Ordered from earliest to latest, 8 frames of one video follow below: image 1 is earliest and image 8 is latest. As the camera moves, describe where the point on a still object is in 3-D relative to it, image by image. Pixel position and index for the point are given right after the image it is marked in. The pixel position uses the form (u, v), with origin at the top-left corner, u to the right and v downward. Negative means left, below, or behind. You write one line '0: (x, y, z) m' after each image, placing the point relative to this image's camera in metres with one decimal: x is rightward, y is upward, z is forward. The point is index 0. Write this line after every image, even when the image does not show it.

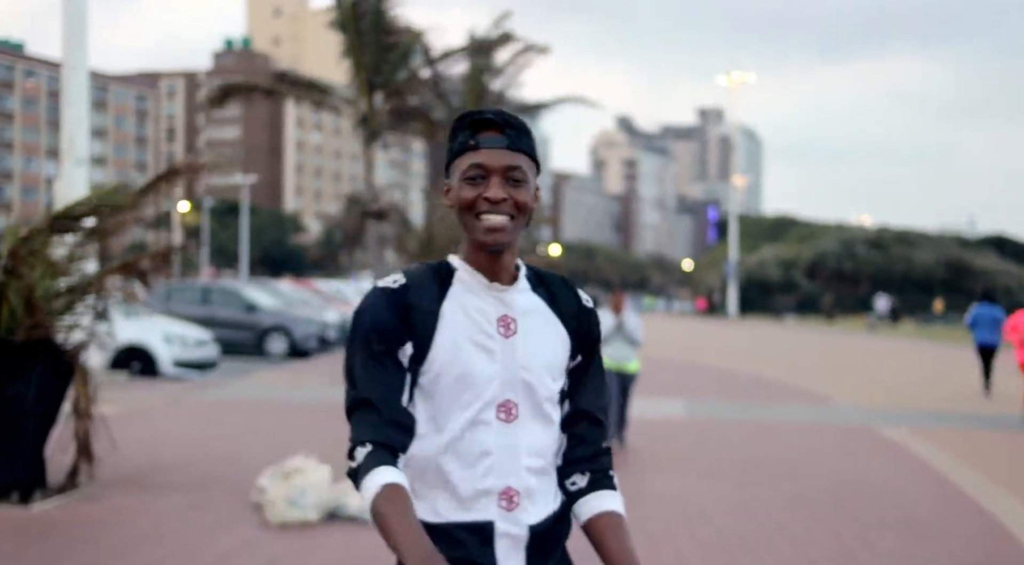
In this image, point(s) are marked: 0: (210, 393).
0: (-3.5, -1.3, +12.7) m
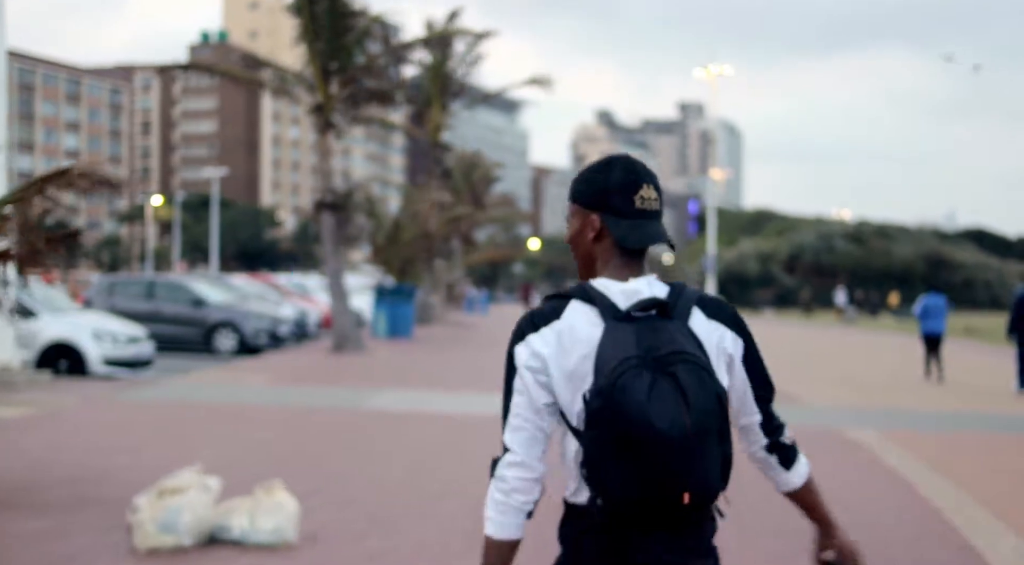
0: (-4.0, -1.2, +12.0) m
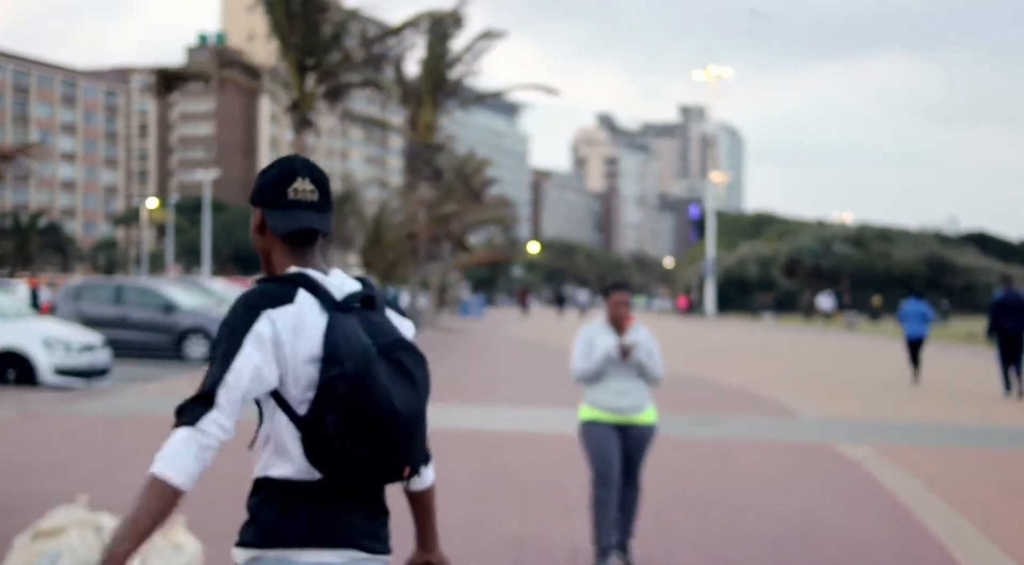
0: (-4.2, -1.2, +11.3) m
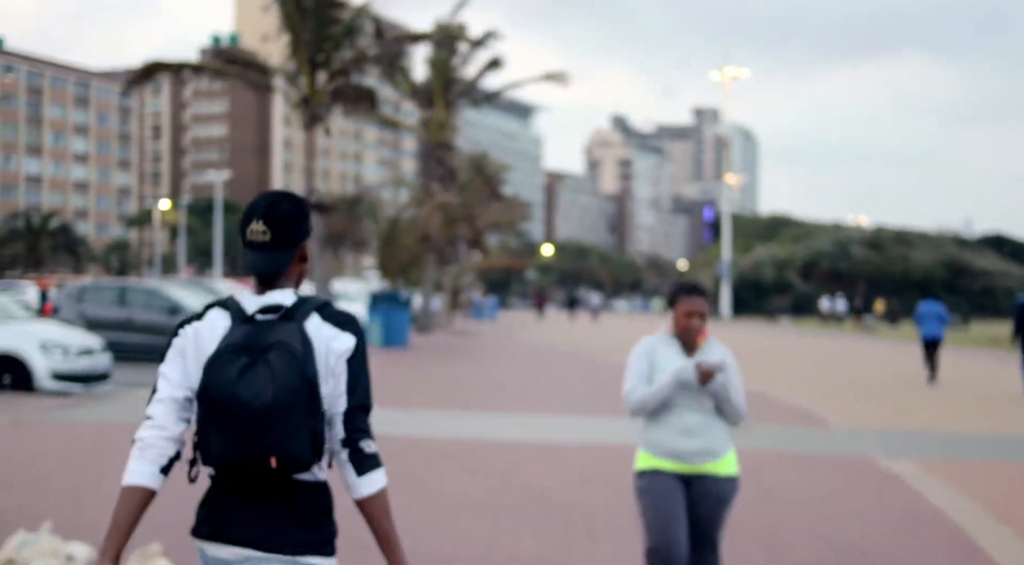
0: (-4.1, -1.2, +10.8) m
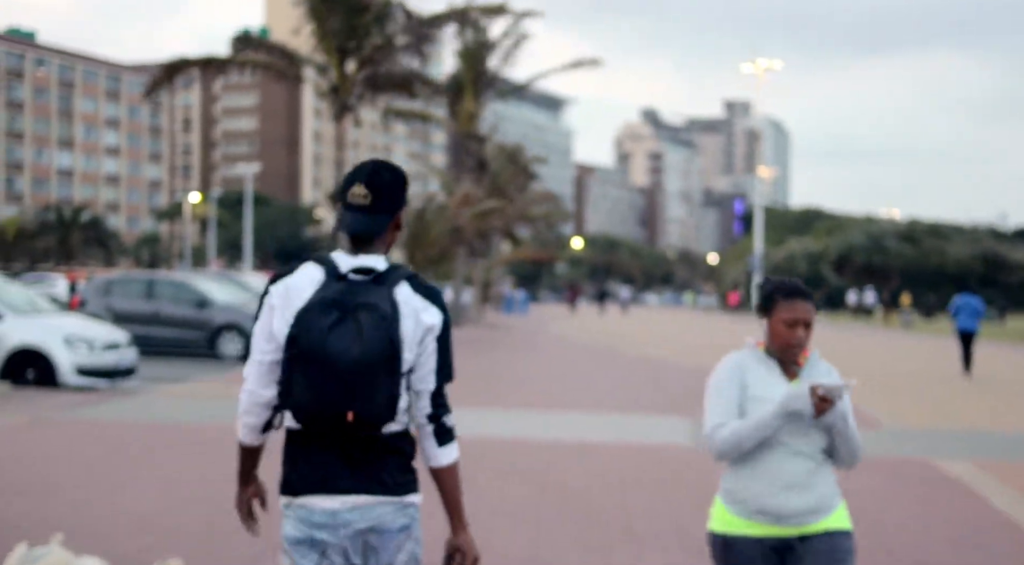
0: (-3.7, -1.2, +10.5) m
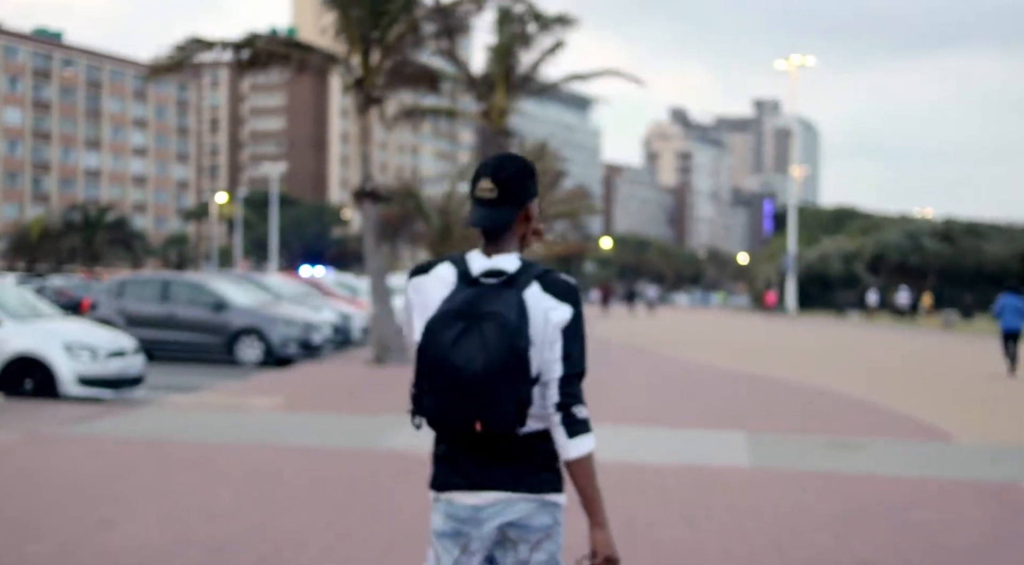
0: (-3.4, -1.2, +9.7) m
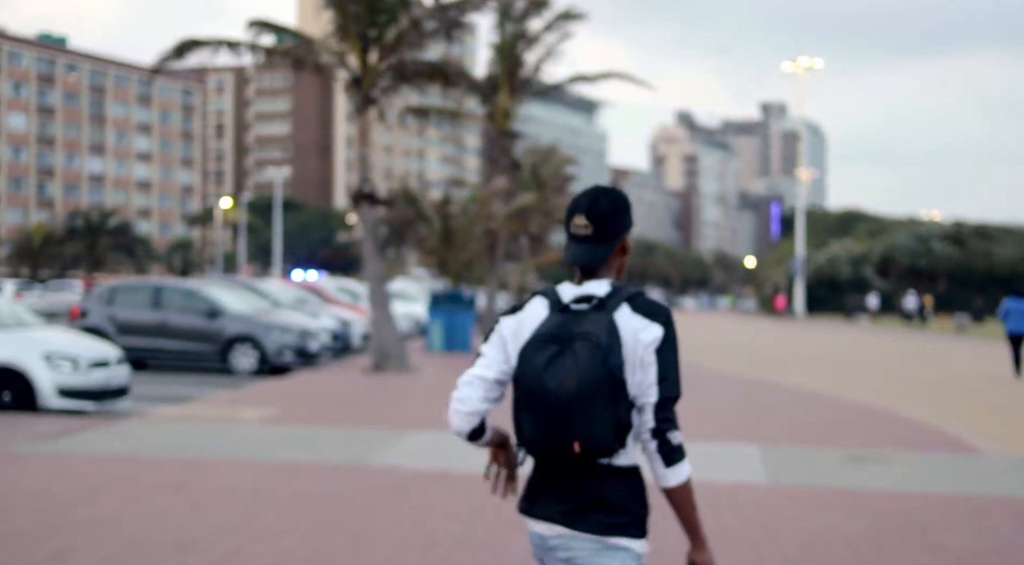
0: (-3.4, -1.2, +9.3) m
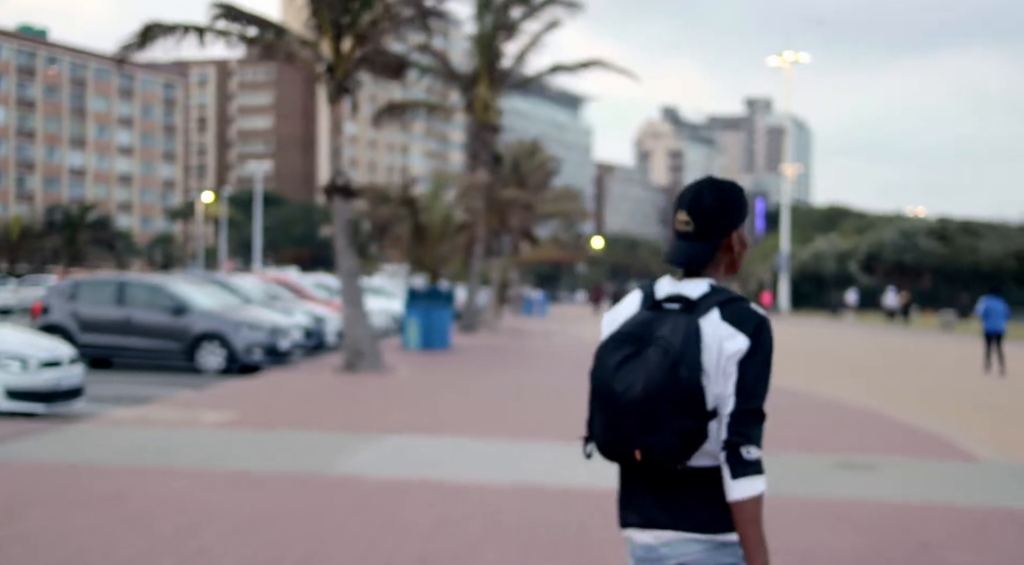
0: (-3.6, -1.2, +8.8) m
